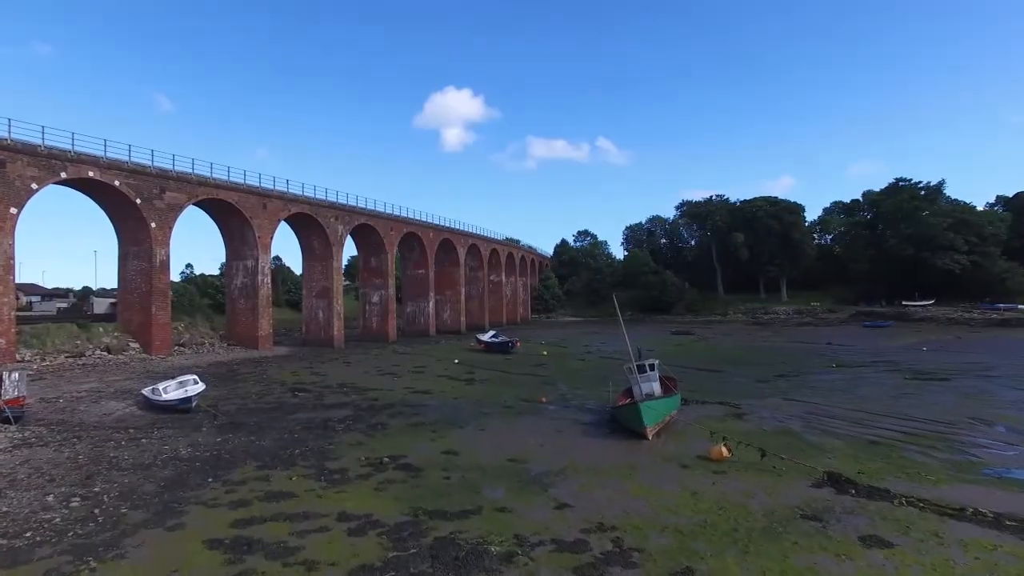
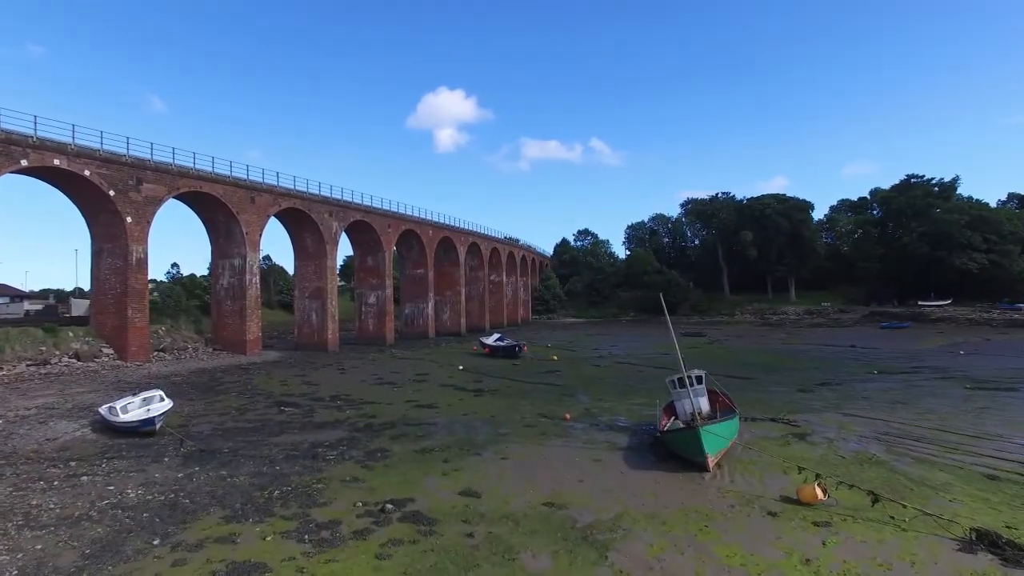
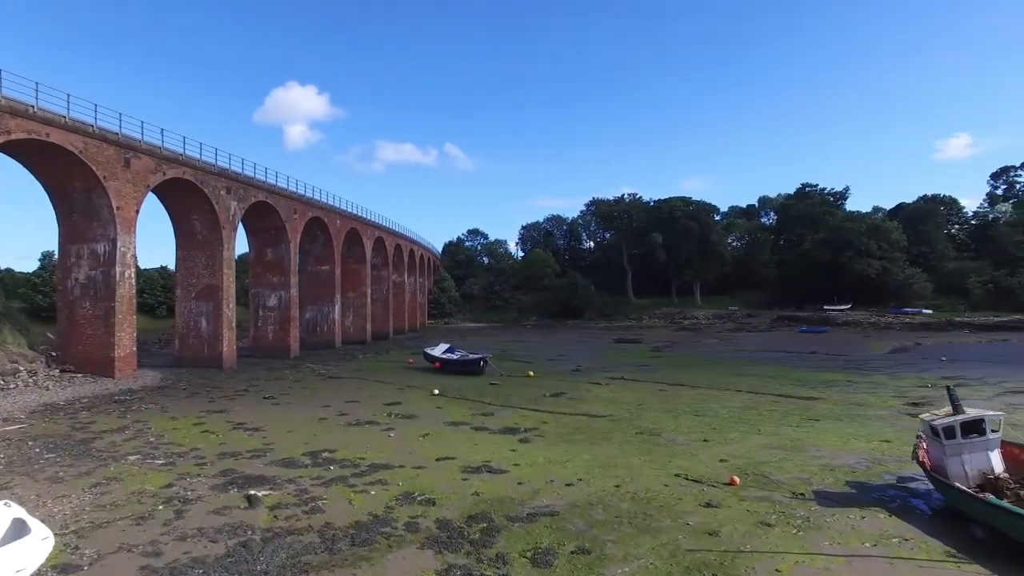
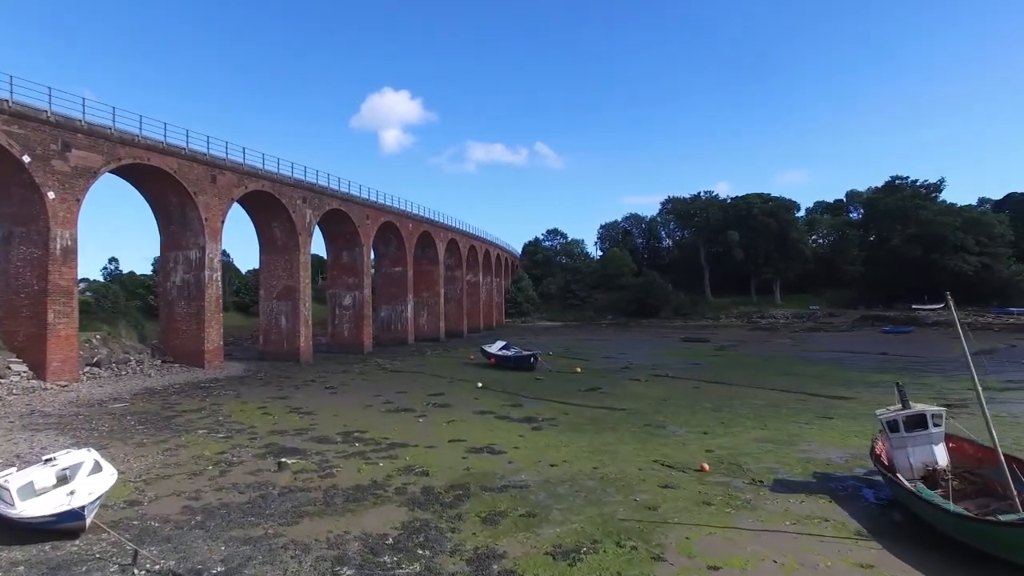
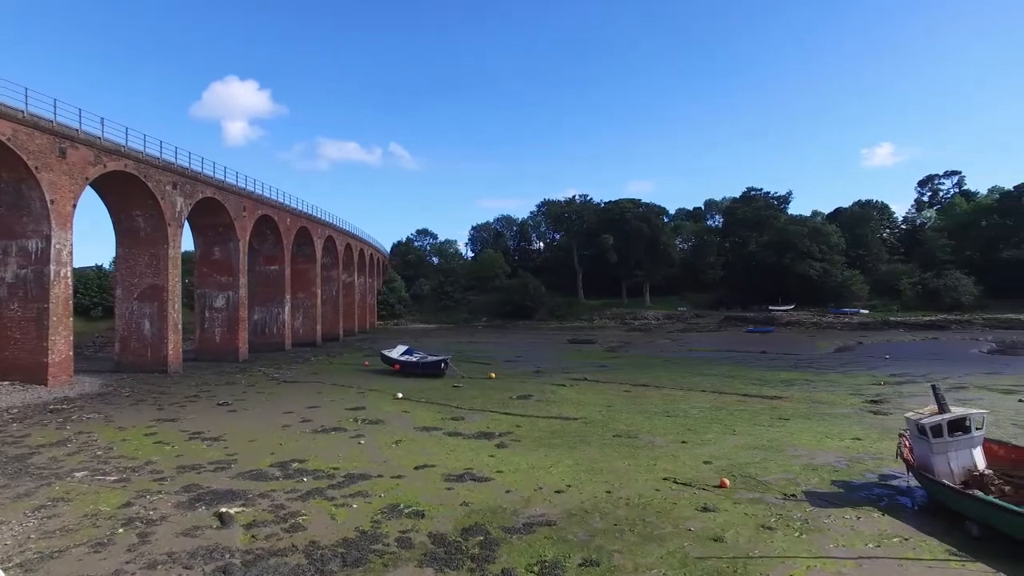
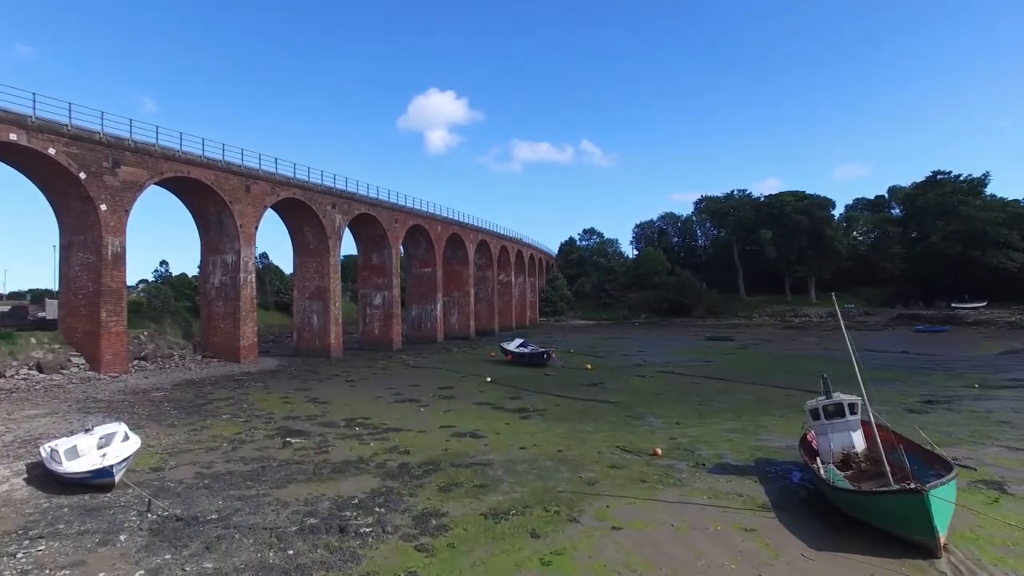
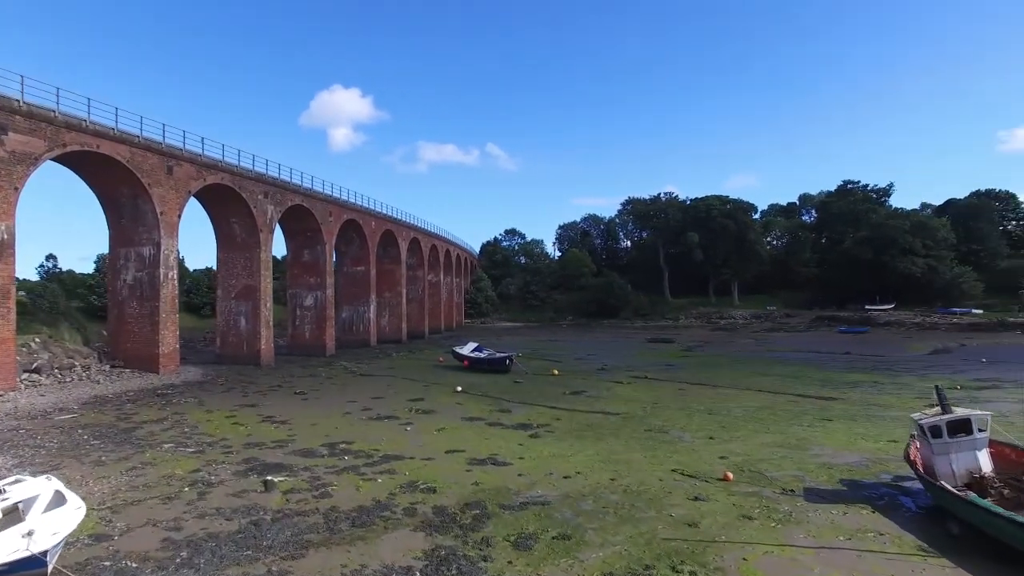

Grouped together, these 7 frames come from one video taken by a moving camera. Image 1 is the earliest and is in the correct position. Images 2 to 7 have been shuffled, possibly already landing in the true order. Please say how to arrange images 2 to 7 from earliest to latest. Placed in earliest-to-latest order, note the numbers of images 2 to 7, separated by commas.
2, 6, 4, 7, 3, 5
